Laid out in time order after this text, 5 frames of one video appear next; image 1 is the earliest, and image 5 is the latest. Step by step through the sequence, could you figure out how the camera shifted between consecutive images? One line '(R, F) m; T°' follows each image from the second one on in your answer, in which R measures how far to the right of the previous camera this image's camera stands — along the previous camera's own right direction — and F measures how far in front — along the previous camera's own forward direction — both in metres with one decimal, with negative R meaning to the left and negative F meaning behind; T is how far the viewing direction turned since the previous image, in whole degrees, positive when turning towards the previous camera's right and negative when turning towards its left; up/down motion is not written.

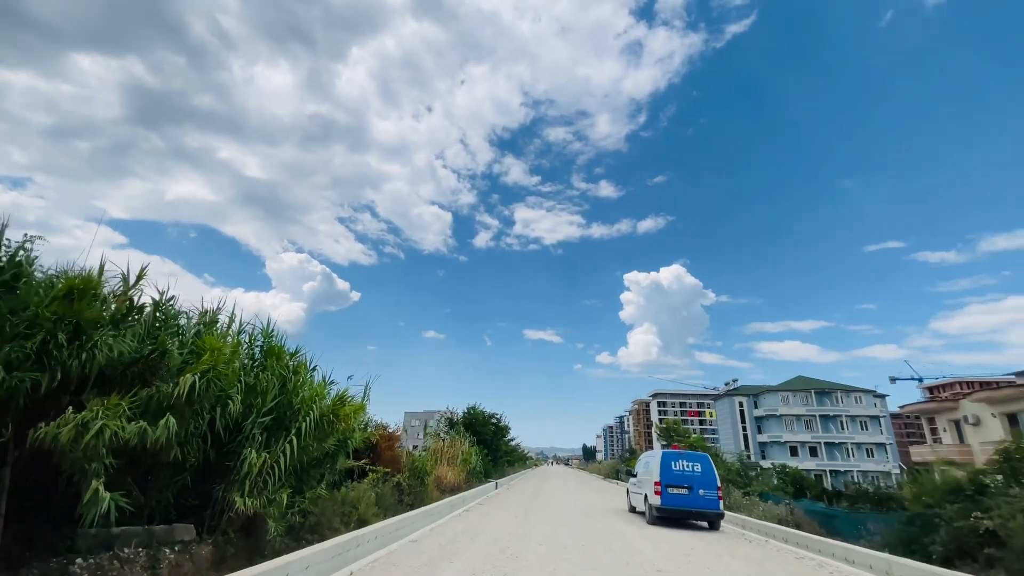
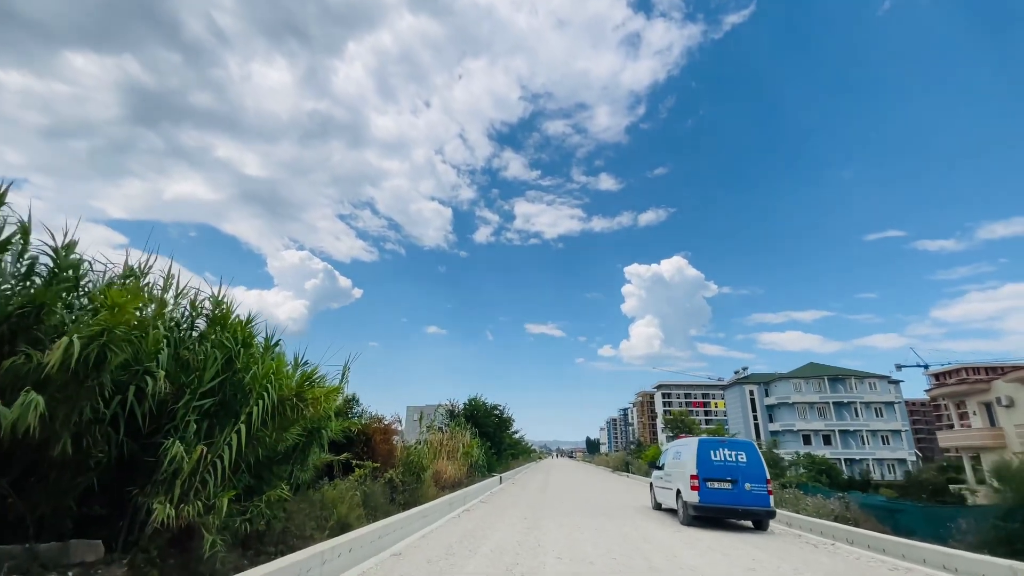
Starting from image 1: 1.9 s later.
(-0.1, +2.0) m; 0°
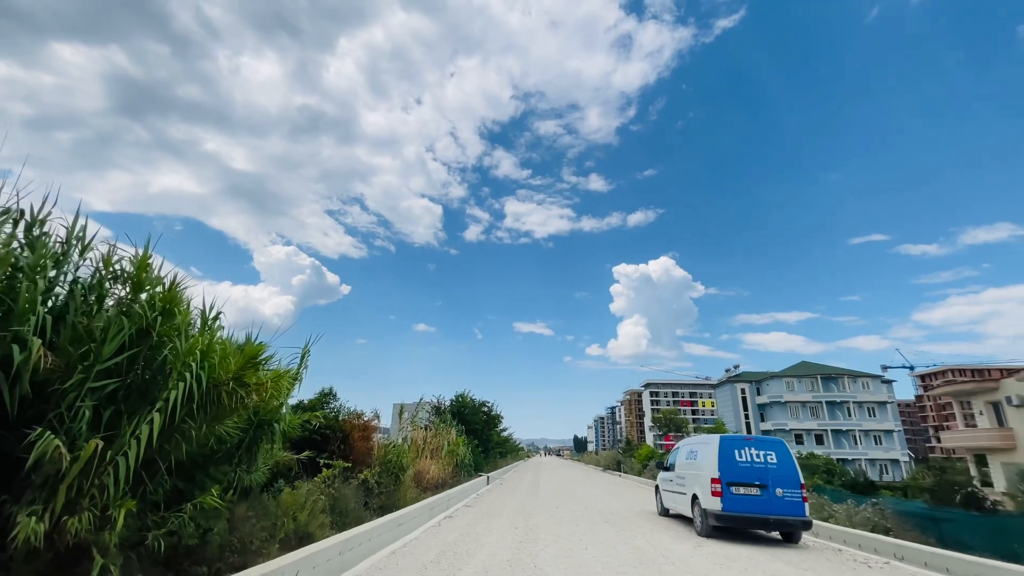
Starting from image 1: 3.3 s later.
(-0.1, +1.5) m; +1°
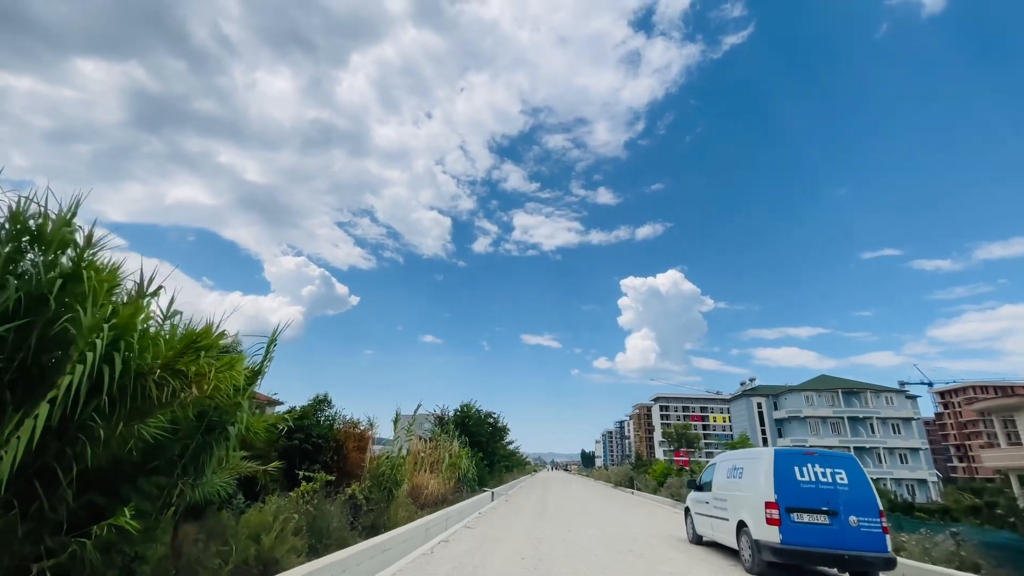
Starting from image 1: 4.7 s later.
(0.0, +1.5) m; -1°
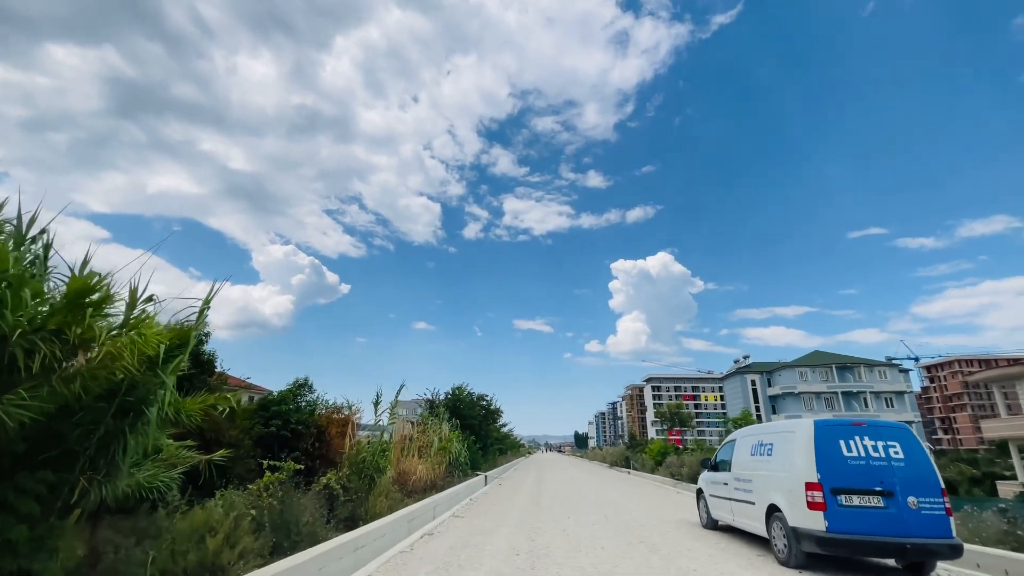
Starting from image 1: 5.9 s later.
(0.0, +1.2) m; +1°
